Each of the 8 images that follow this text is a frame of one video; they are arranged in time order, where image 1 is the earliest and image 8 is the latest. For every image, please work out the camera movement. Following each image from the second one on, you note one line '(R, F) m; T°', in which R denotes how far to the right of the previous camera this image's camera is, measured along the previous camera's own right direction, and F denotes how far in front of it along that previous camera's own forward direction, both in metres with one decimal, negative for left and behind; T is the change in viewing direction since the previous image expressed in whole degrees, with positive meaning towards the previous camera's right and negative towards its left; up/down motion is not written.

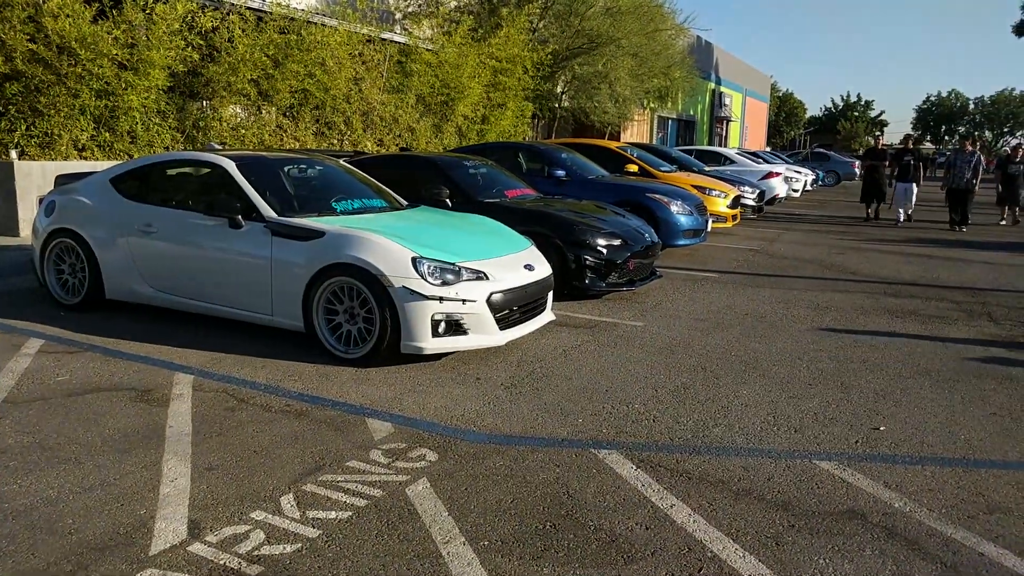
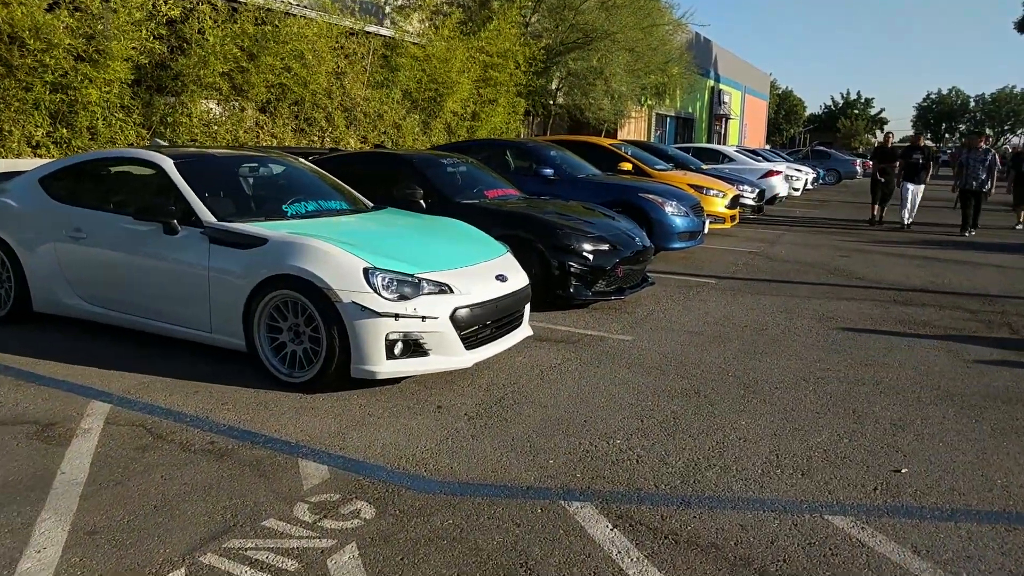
(+0.2, +0.6) m; 0°
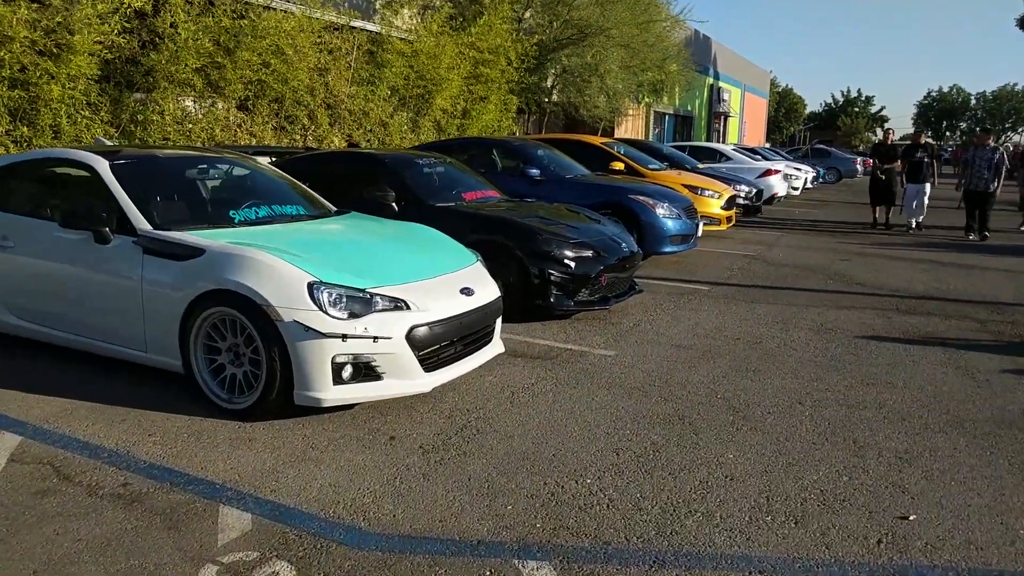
(+0.2, +0.4) m; 0°
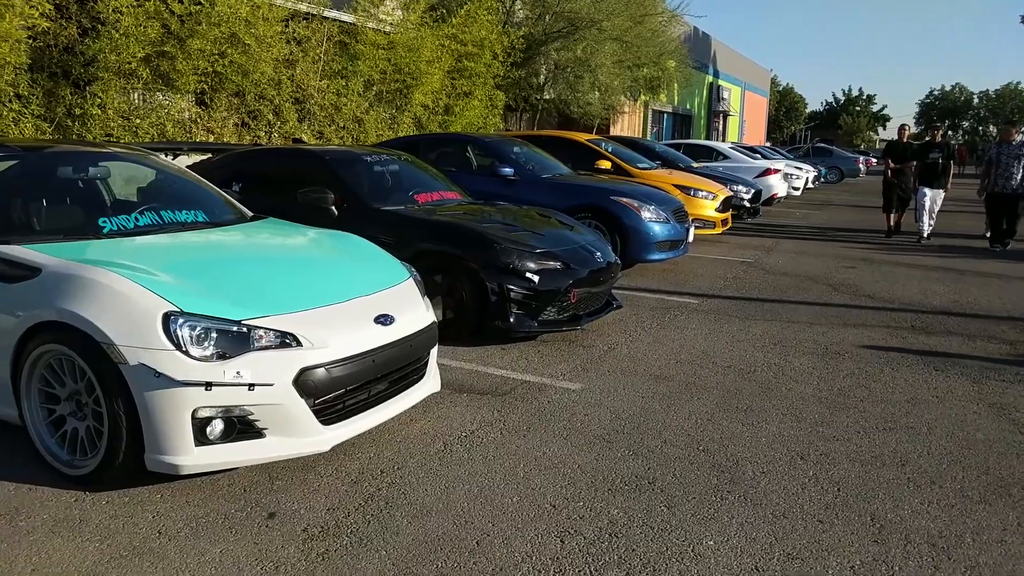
(+0.3, +0.9) m; 0°
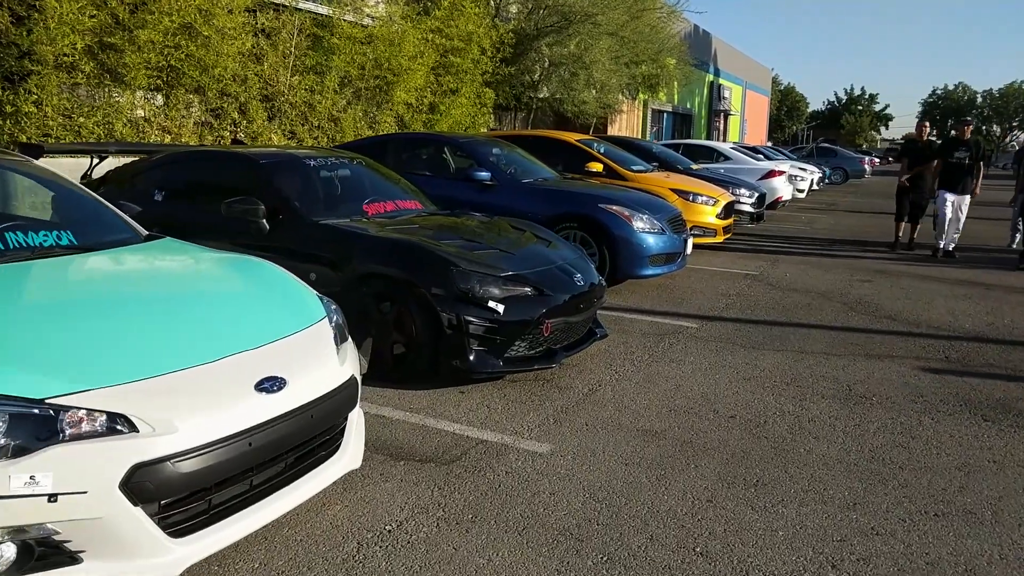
(+0.2, +0.9) m; 0°
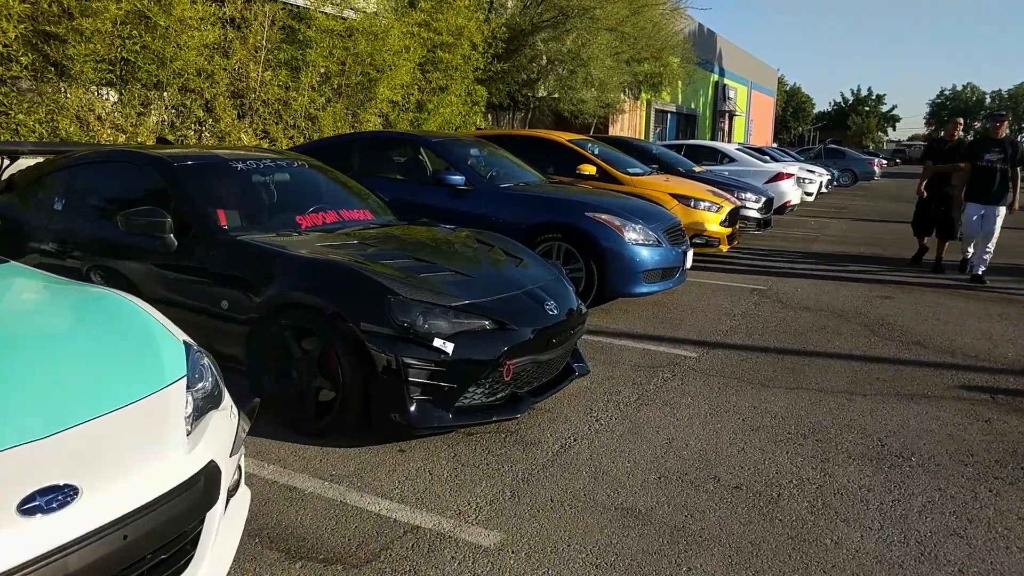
(+0.2, +0.9) m; 0°
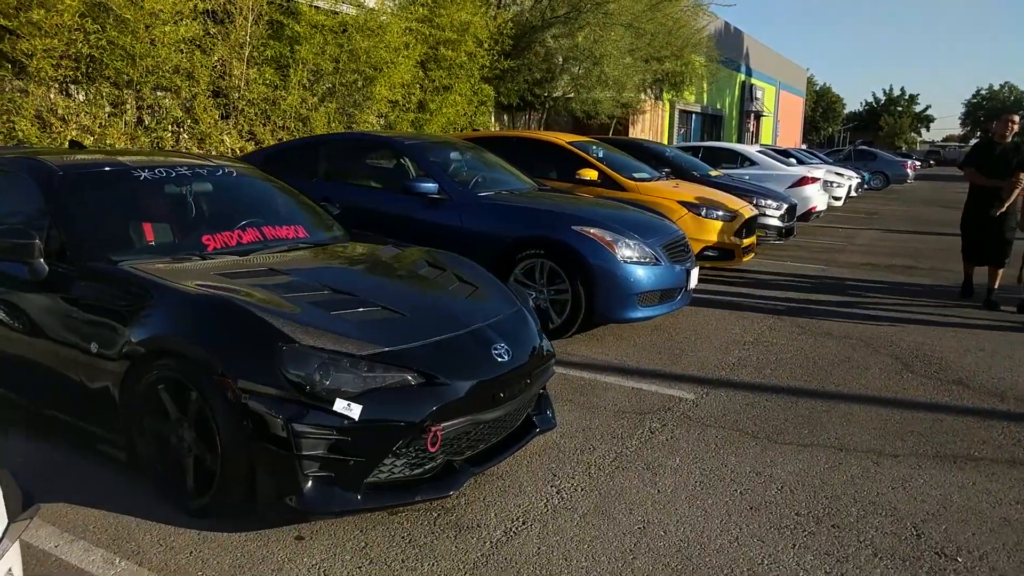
(+0.4, +0.8) m; -2°
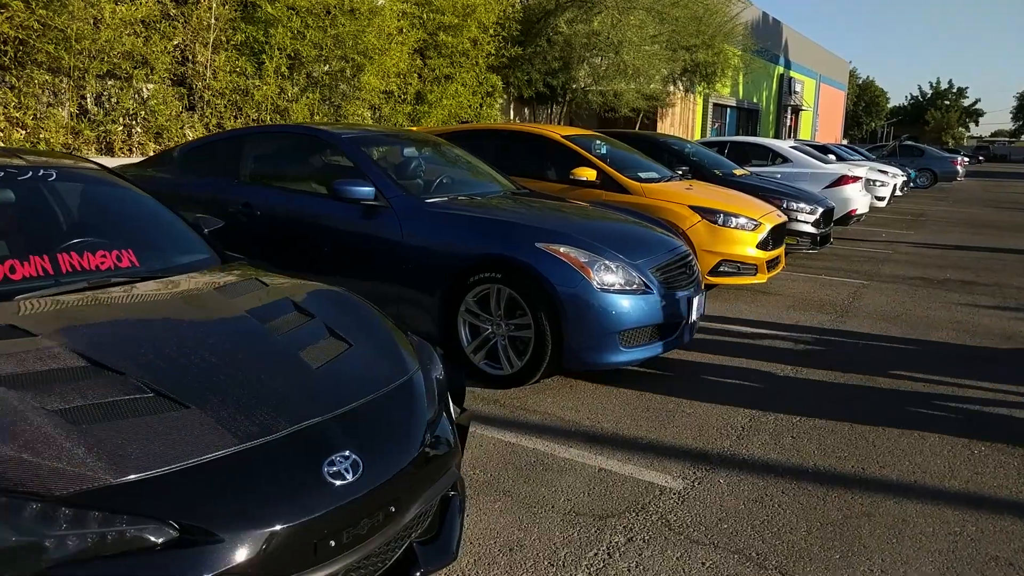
(+0.5, +1.3) m; -3°
